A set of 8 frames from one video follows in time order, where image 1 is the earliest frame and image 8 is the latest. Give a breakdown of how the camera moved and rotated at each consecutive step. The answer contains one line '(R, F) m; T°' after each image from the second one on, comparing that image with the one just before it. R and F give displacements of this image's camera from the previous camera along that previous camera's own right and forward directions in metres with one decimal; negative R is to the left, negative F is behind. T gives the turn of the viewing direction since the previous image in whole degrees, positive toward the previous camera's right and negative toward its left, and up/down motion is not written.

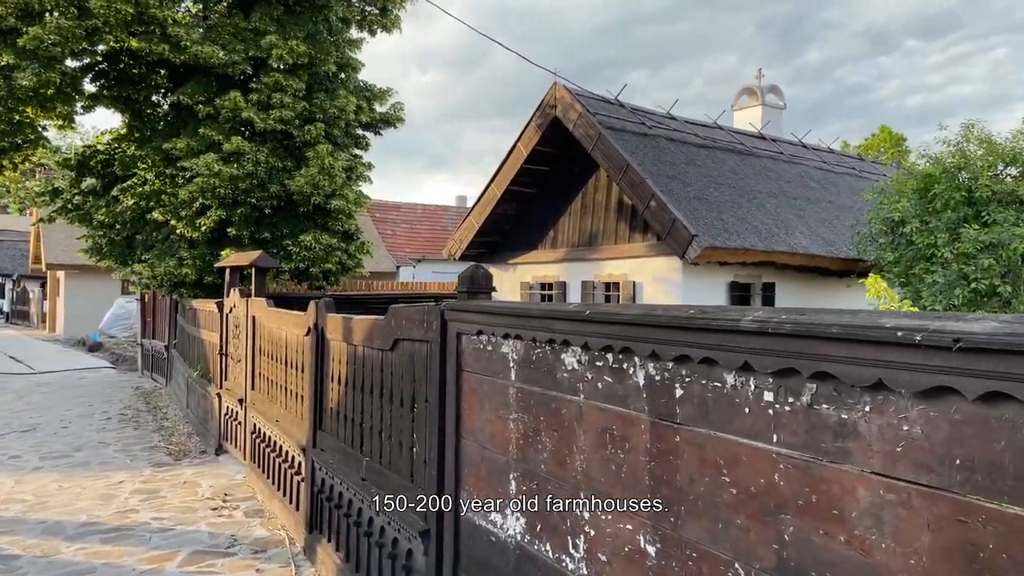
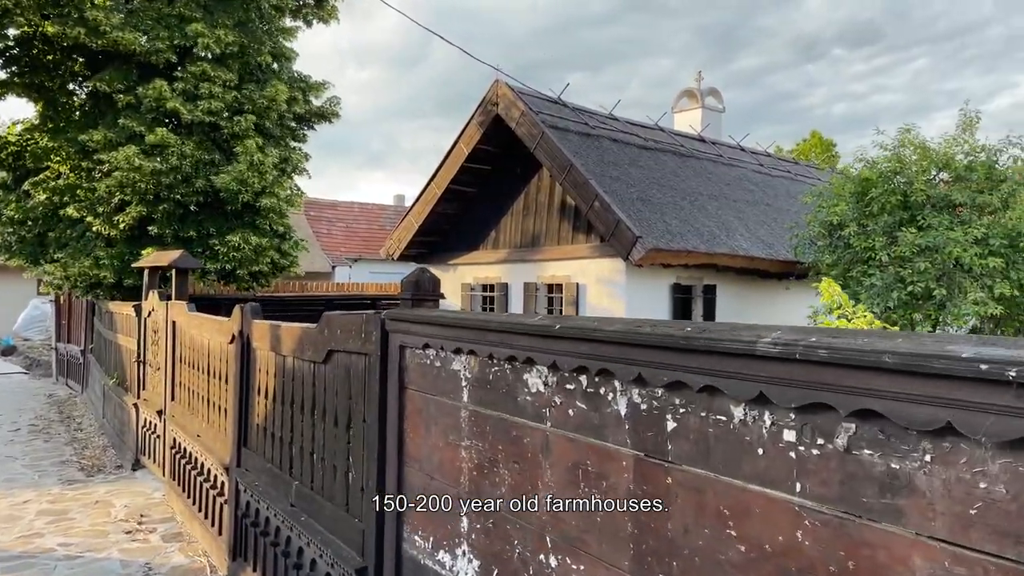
(0.0, +0.3) m; +5°
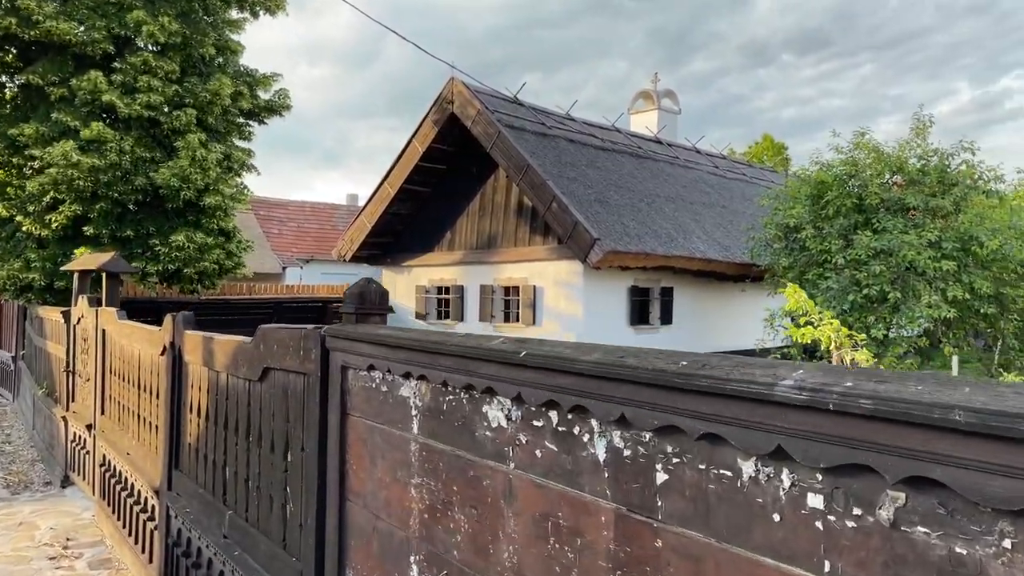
(0.0, +0.2) m; +3°
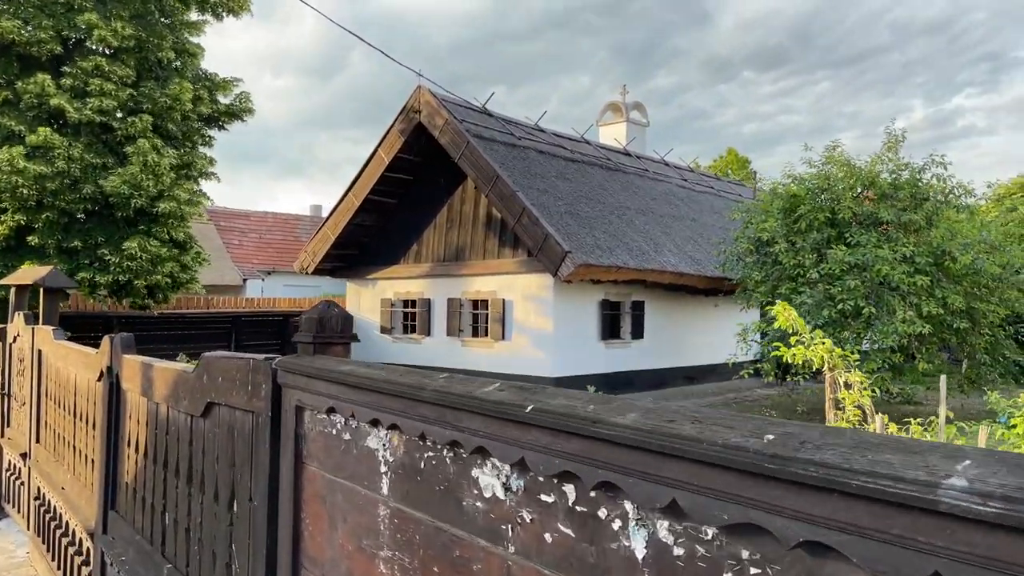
(-0.1, +0.3) m; +3°
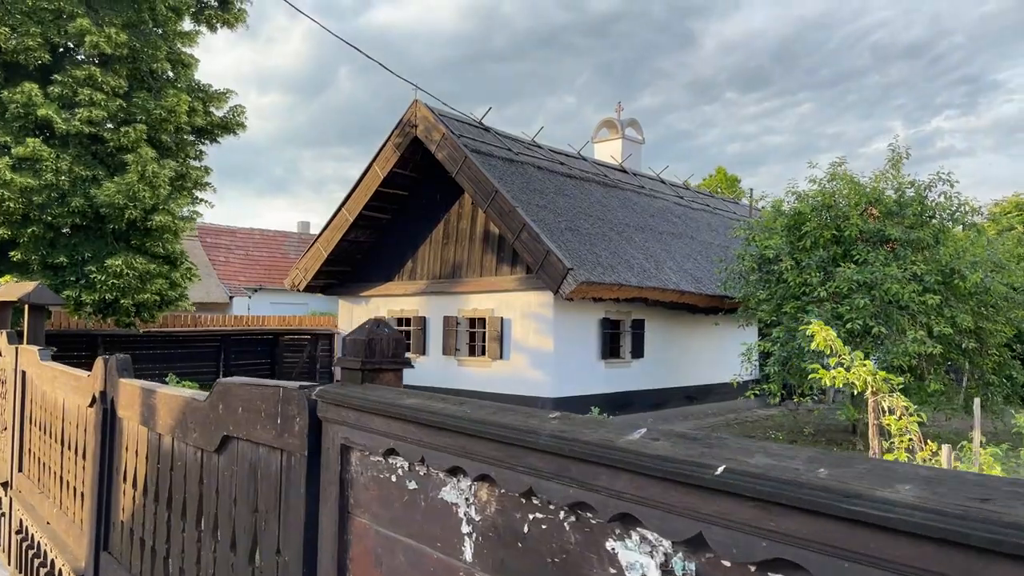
(-0.2, +0.3) m; +1°
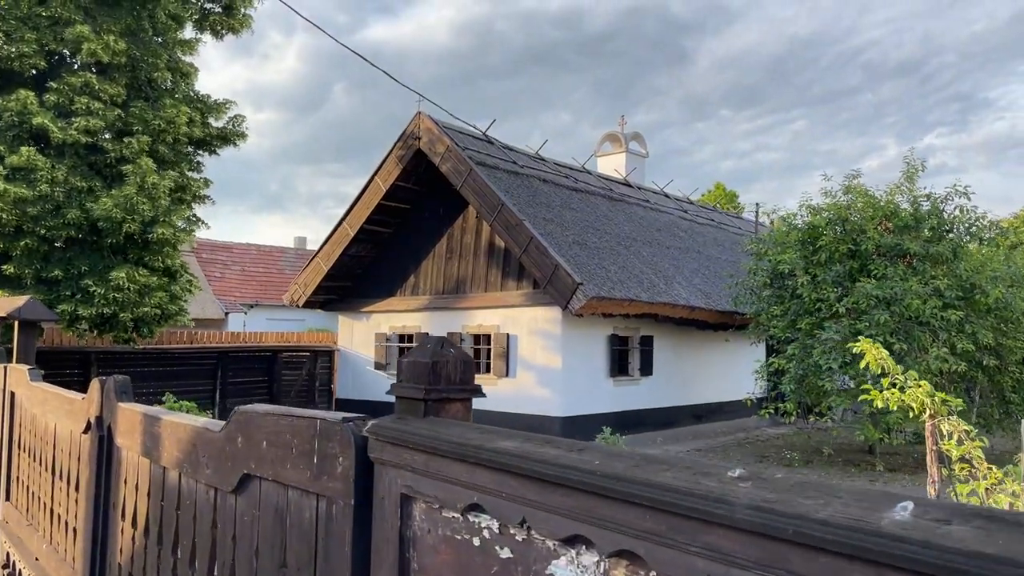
(-0.2, +0.3) m; 0°
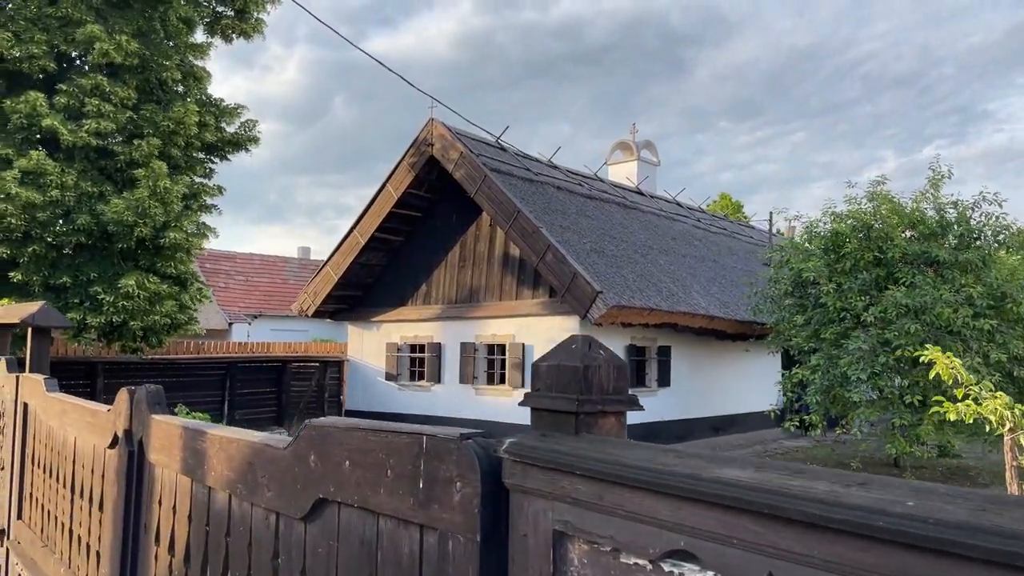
(-0.2, +0.2) m; 0°
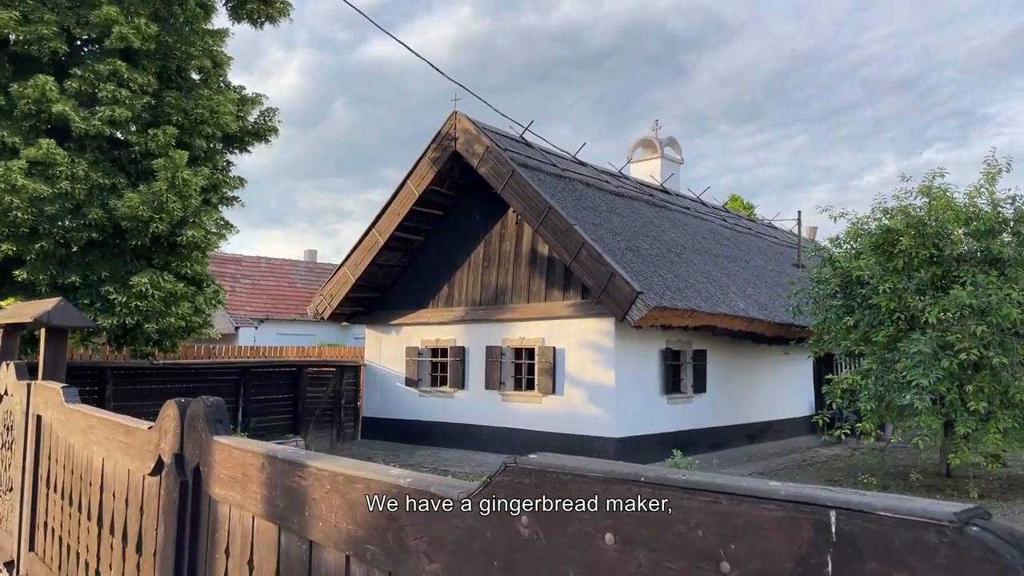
(-0.4, +0.5) m; 0°
